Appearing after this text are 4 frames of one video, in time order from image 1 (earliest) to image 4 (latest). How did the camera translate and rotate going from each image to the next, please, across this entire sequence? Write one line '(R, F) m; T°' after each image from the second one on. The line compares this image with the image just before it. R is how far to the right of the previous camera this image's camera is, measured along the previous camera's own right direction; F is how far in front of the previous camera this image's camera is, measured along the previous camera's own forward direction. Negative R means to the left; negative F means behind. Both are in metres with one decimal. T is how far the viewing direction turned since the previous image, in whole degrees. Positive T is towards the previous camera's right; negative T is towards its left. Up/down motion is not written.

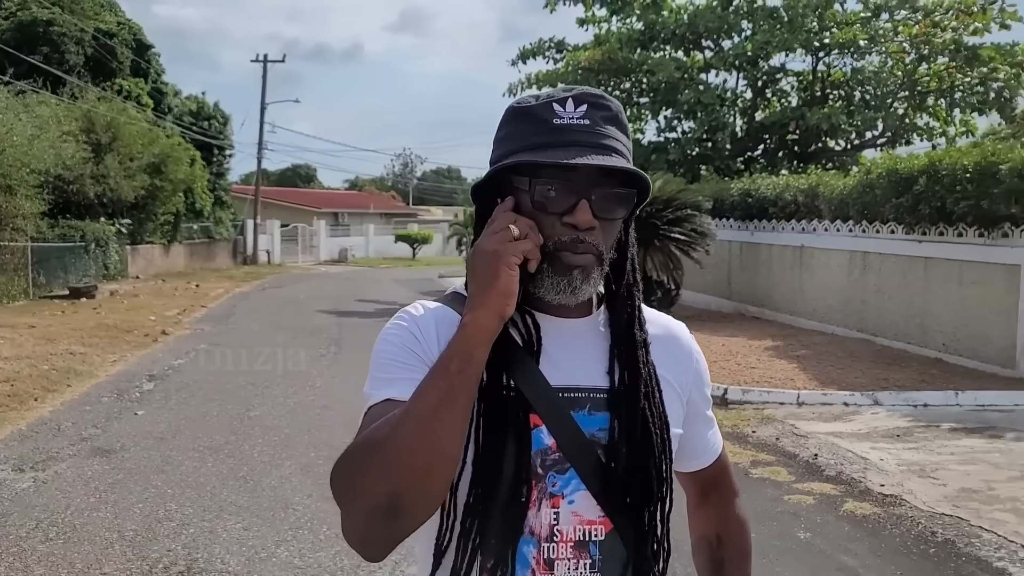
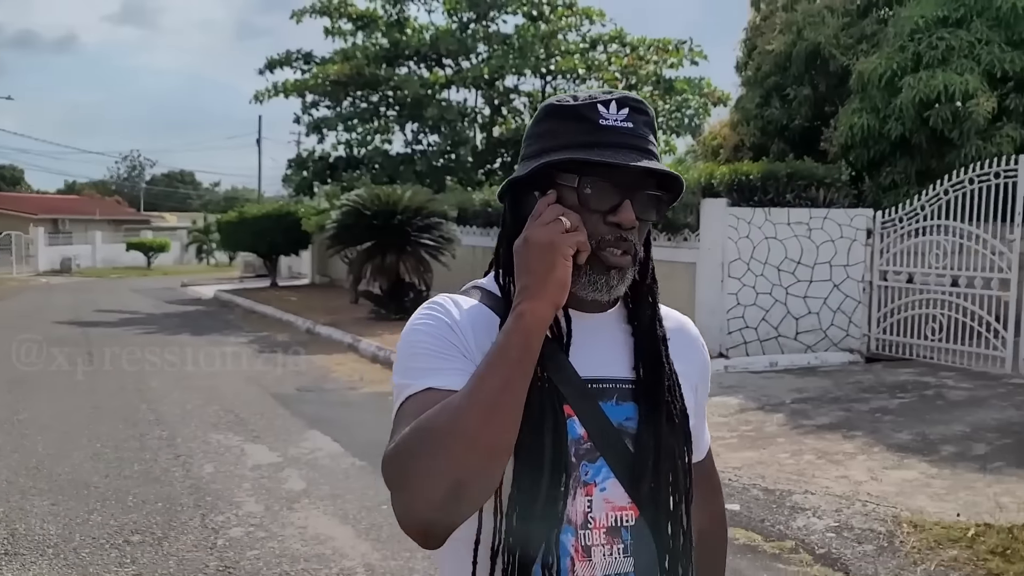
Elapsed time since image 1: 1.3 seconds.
(-0.2, -1.1) m; +17°
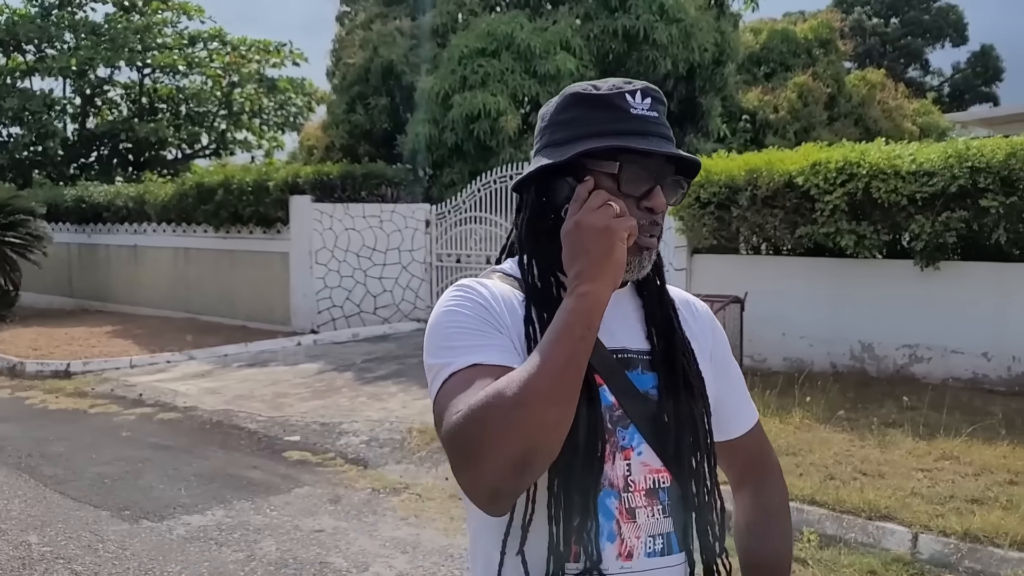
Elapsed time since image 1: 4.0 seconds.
(+0.2, -1.6) m; +24°
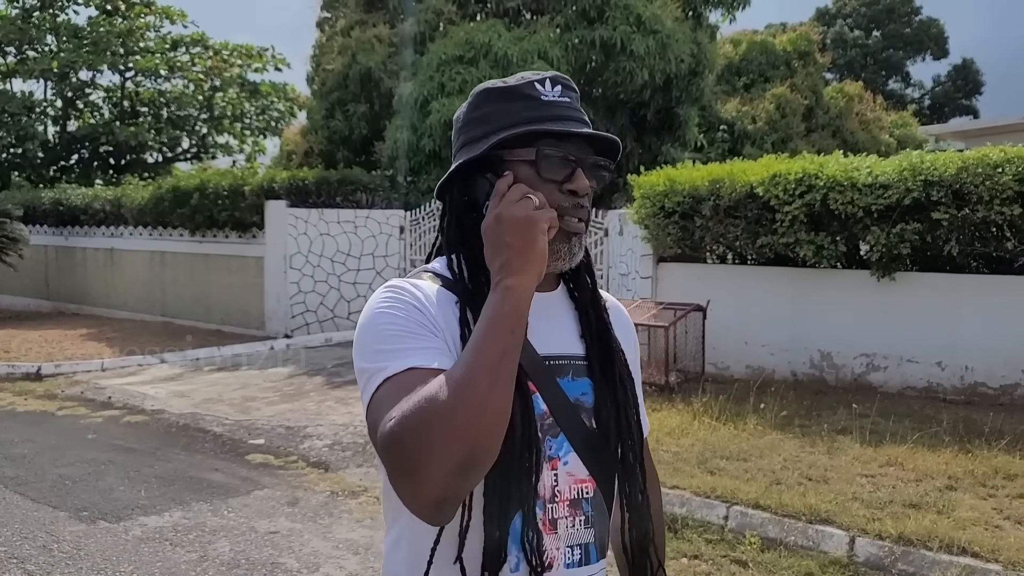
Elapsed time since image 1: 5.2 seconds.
(+0.2, -0.1) m; +1°
